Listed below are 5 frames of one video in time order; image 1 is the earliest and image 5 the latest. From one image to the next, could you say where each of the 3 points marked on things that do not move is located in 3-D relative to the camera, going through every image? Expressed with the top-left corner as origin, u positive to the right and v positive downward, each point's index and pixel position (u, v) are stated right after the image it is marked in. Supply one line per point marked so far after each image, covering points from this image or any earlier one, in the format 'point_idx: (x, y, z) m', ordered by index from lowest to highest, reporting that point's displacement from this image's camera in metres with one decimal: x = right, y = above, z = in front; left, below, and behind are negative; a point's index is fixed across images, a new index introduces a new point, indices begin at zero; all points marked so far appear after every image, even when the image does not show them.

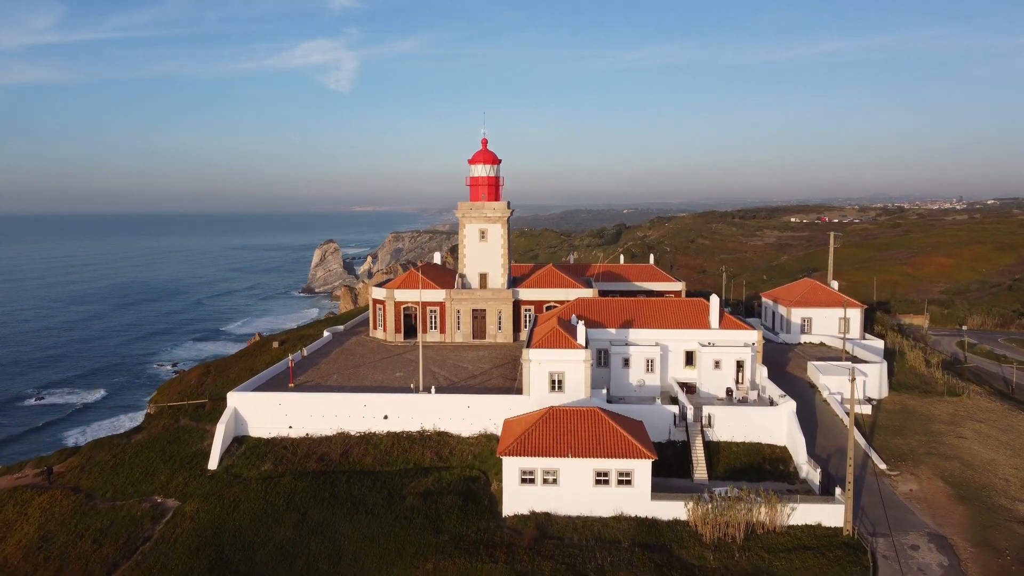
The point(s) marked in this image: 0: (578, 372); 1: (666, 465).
0: (+1.6, -2.1, +16.4) m
1: (+3.6, -4.2, +15.6) m
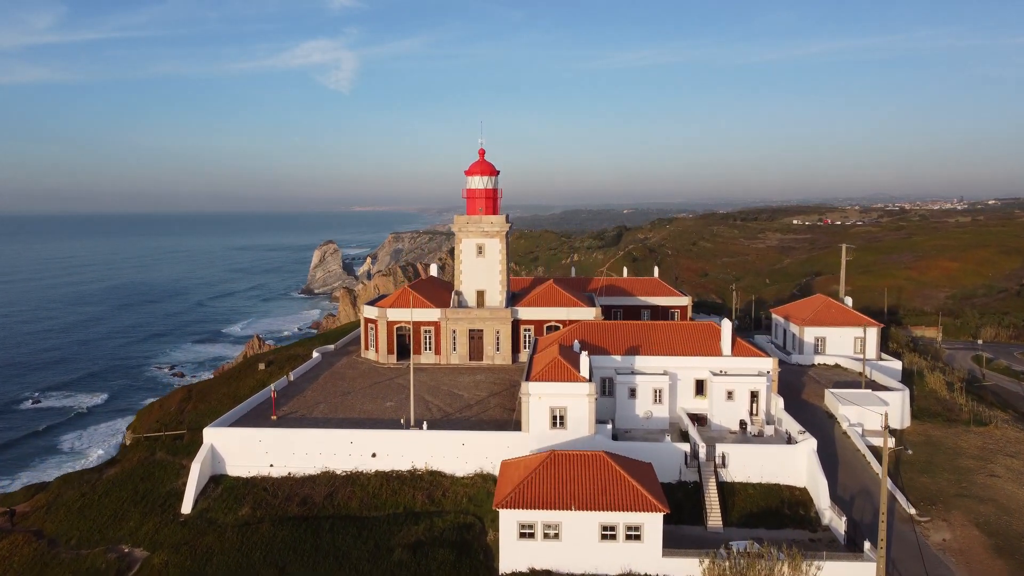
0: (+1.6, -2.8, +15.2) m
1: (+3.6, -4.8, +14.4) m
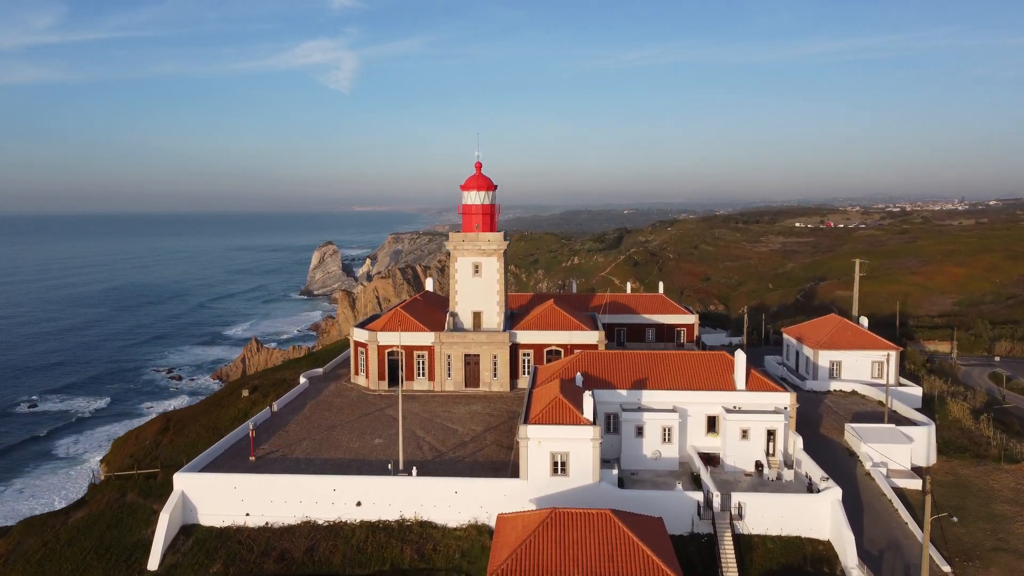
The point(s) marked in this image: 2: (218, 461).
0: (+1.5, -3.5, +14.0) m
1: (+3.5, -5.5, +13.2) m
2: (-6.8, -4.0, +15.5) m
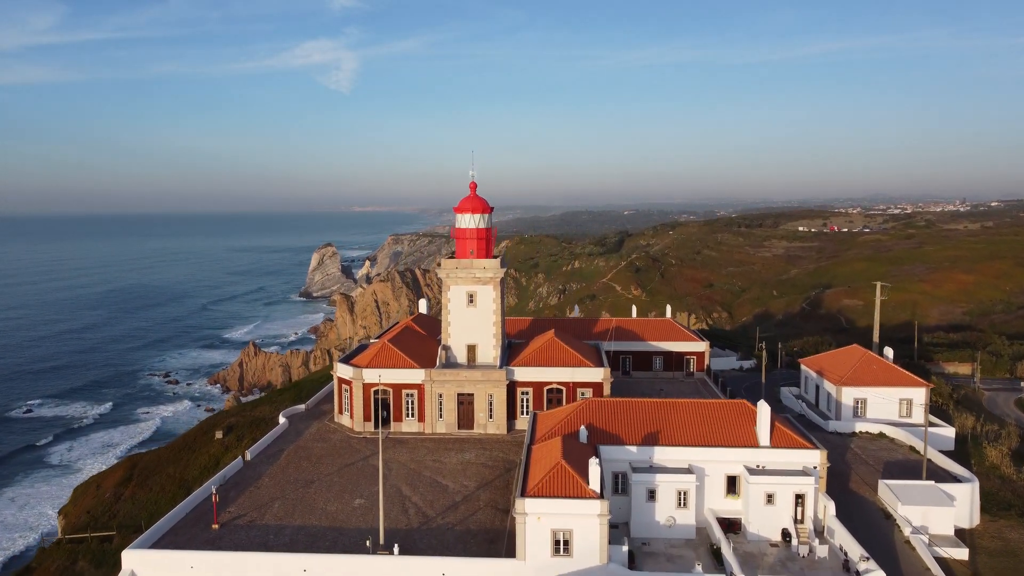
0: (+1.4, -4.5, +12.2) m
1: (+3.4, -6.5, +11.4) m
2: (-6.9, -5.0, +13.7) m
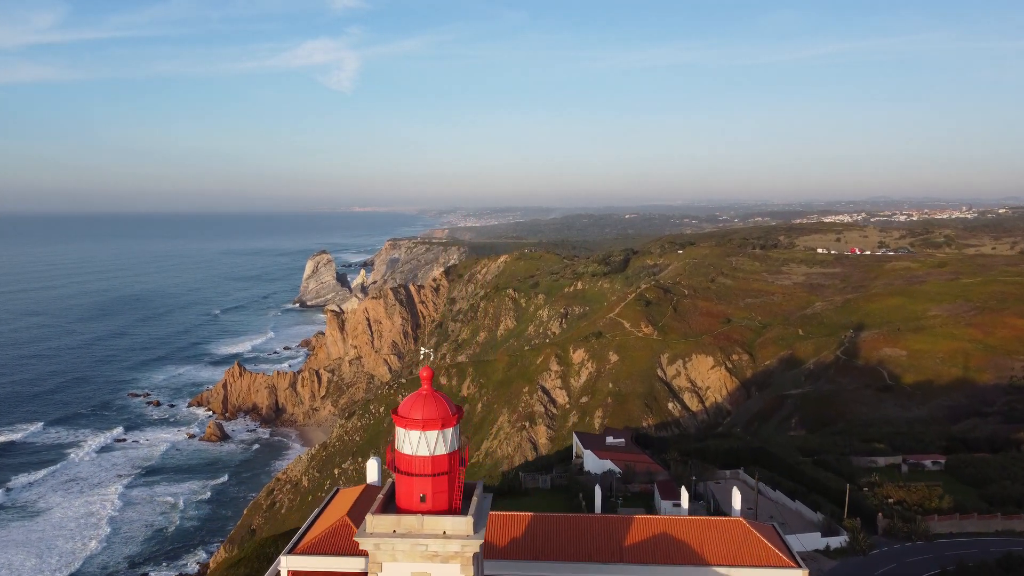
0: (+1.1, -9.3, +2.9) m
1: (+3.1, -11.4, +2.1) m
2: (-7.2, -9.8, +4.4) m
